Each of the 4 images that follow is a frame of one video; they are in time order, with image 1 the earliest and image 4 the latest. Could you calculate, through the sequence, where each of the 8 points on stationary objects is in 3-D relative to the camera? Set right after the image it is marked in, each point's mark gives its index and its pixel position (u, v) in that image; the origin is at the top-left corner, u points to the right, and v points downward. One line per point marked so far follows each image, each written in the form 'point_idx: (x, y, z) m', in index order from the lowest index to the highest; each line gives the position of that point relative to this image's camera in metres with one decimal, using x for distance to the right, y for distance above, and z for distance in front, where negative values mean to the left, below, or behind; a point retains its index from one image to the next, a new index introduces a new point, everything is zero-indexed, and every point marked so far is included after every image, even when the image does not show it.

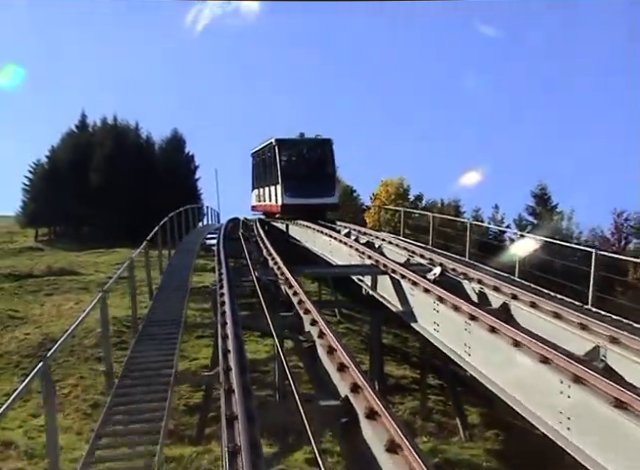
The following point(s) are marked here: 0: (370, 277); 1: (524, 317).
0: (+0.8, -0.7, +10.9) m
1: (+2.3, -0.9, +7.7) m
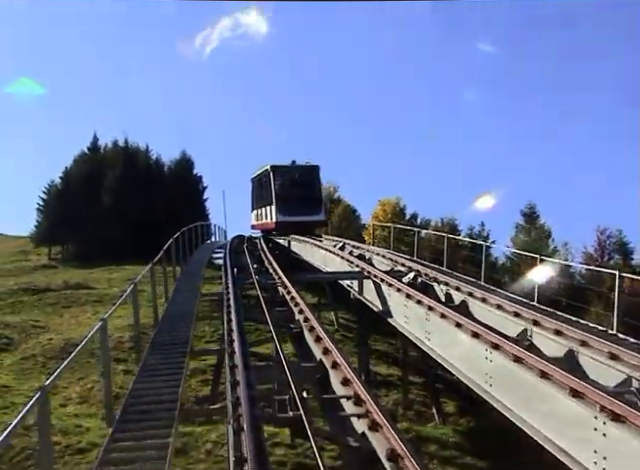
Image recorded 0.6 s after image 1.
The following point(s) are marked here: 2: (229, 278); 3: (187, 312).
0: (+0.7, -0.9, +12.5) m
1: (+2.2, -1.0, +9.2) m
2: (-1.9, -1.0, +13.9) m
3: (-3.3, -2.1, +16.2) m
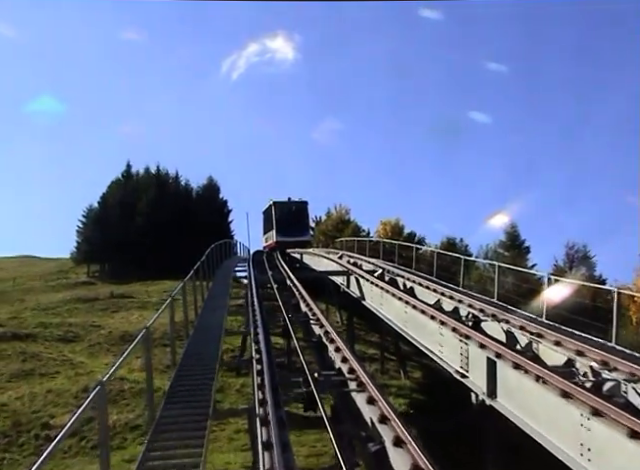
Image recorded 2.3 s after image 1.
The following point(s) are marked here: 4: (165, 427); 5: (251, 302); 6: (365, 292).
0: (+0.7, -1.1, +17.0) m
1: (+2.0, -1.2, +13.6) m
2: (-1.9, -1.3, +18.5) m
3: (-3.2, -2.5, +20.8) m
4: (-2.3, -2.8, +9.8) m
5: (-1.6, -1.6, +15.5) m
6: (+1.0, -1.3, +14.9) m
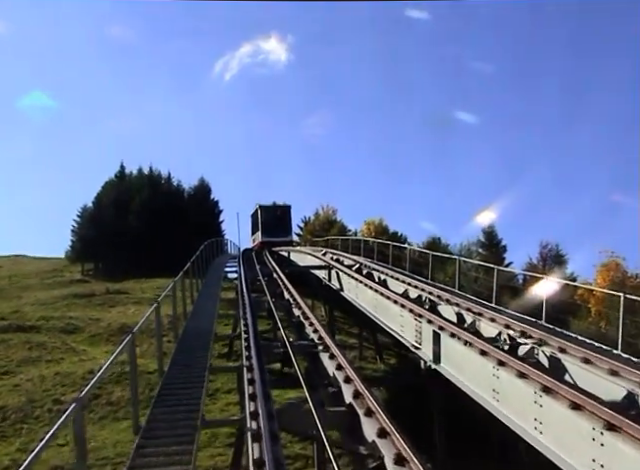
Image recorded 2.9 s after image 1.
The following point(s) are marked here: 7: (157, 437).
0: (+0.2, -1.1, +18.6) m
1: (+1.6, -1.1, +15.3) m
2: (-2.4, -1.2, +20.0) m
3: (-3.7, -2.5, +22.3) m
4: (-2.7, -2.7, +11.4) m
5: (-2.1, -1.5, +17.1) m
6: (+0.6, -1.2, +16.5) m
7: (-2.4, -2.8, +9.4) m
